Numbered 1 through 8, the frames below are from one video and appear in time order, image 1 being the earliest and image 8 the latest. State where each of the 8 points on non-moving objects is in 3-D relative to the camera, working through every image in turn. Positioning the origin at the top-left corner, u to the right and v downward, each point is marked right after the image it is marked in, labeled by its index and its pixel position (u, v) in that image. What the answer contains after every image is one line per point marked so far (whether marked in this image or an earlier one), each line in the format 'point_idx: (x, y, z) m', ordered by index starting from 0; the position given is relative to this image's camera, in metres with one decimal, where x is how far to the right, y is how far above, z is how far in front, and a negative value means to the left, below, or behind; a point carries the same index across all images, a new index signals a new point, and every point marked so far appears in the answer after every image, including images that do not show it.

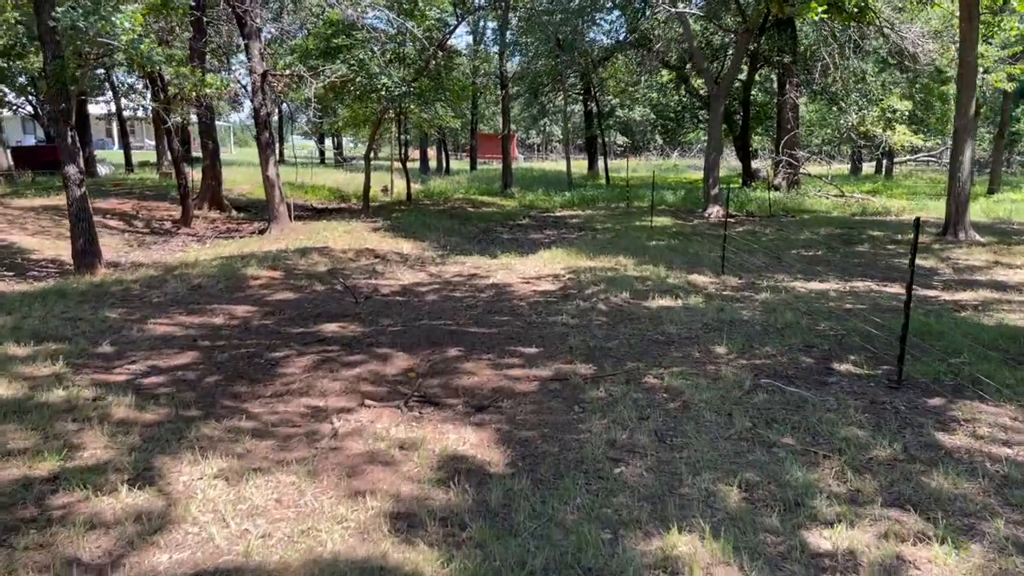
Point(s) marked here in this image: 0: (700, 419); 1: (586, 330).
0: (+1.0, -0.7, +4.6) m
1: (+0.6, -0.3, +6.7) m
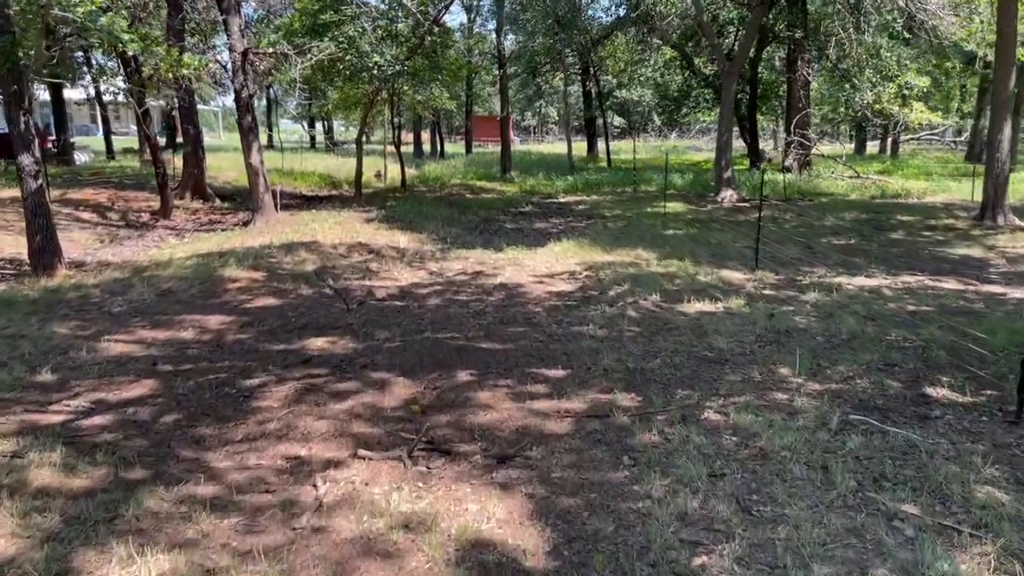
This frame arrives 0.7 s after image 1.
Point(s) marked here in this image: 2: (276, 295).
0: (+1.2, -0.8, +3.6) m
1: (+0.7, -0.4, +5.7) m
2: (-2.2, -0.1, +7.7) m
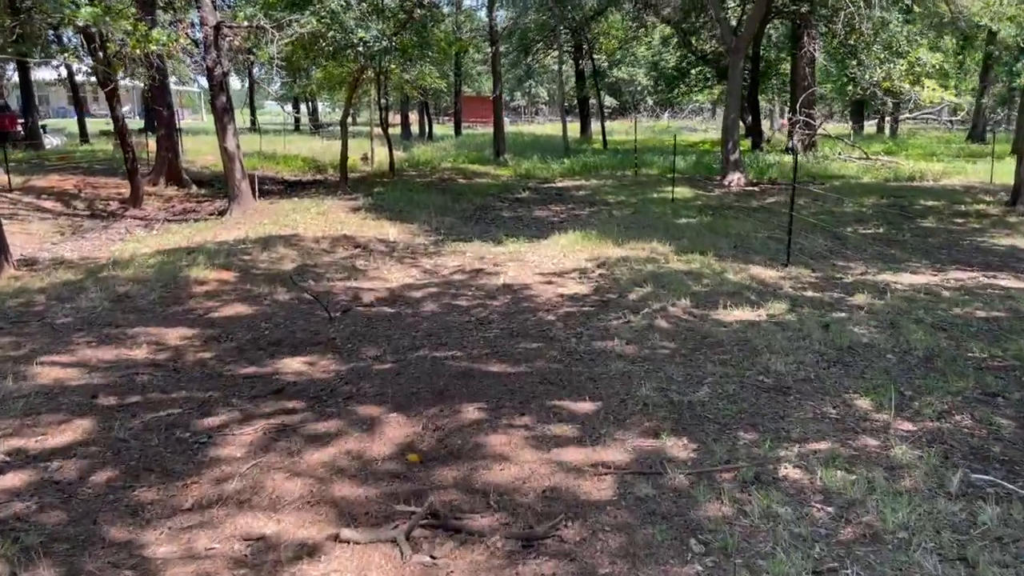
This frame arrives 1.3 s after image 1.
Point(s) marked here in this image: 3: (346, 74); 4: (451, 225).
0: (+1.3, -0.9, +2.7) m
1: (+0.8, -0.5, +4.7) m
2: (-2.1, -0.1, +6.7) m
3: (-3.8, +5.0, +19.5) m
4: (-0.8, +0.8, +11.3) m
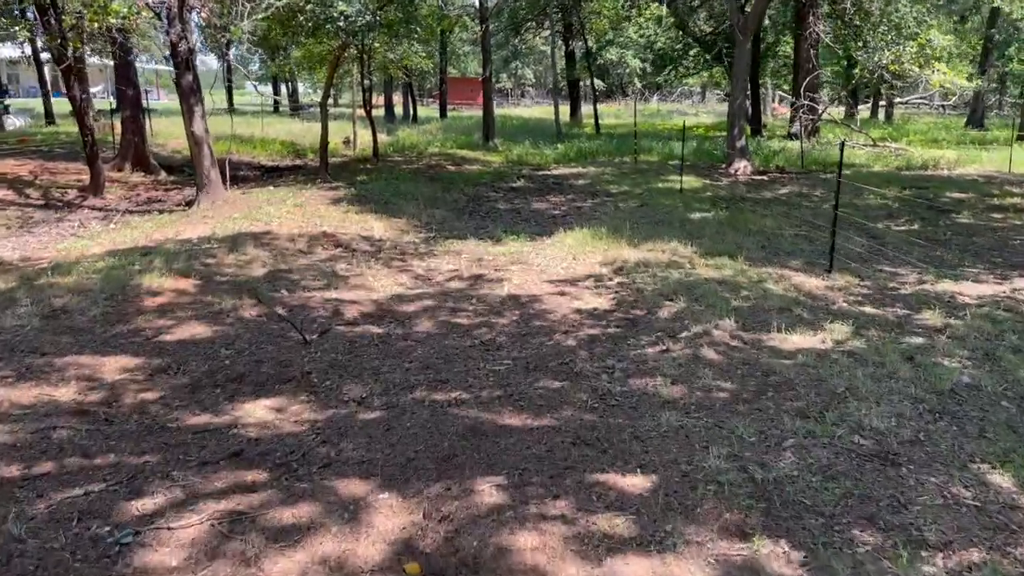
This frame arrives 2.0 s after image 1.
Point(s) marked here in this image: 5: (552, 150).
0: (+1.4, -1.1, +1.7) m
1: (+0.9, -0.6, +3.7) m
2: (-2.0, -0.2, +5.6) m
3: (-4.0, +5.2, +18.3) m
4: (-0.8, +0.8, +10.2) m
5: (+0.9, +3.2, +19.3) m
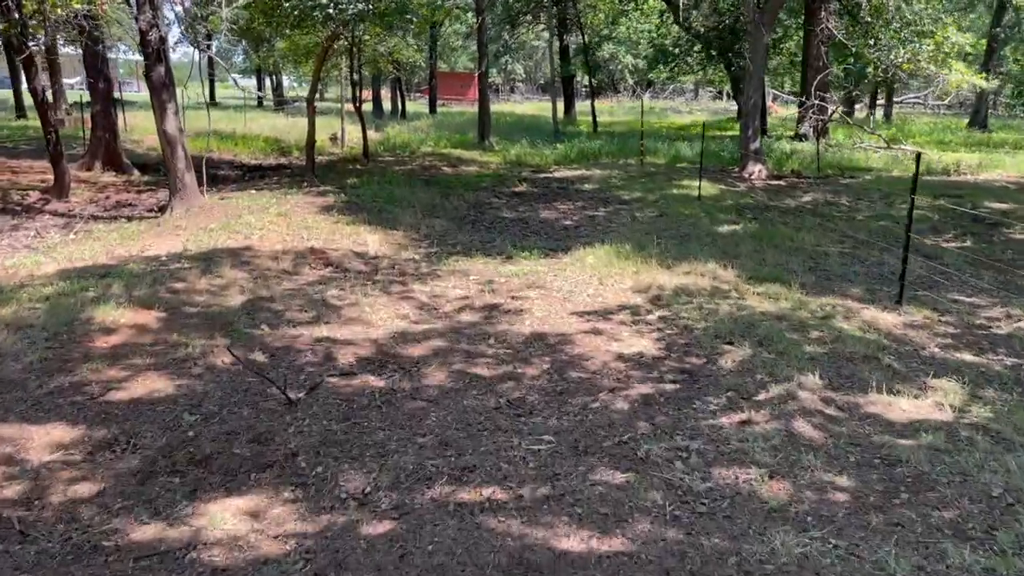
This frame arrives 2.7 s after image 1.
0: (+1.7, -1.4, +0.7) m
1: (+1.1, -0.9, +2.7) m
2: (-1.9, -0.4, +4.6) m
3: (-4.0, +5.0, +17.2) m
4: (-0.7, +0.6, +9.2) m
5: (+0.9, +3.0, +18.3) m
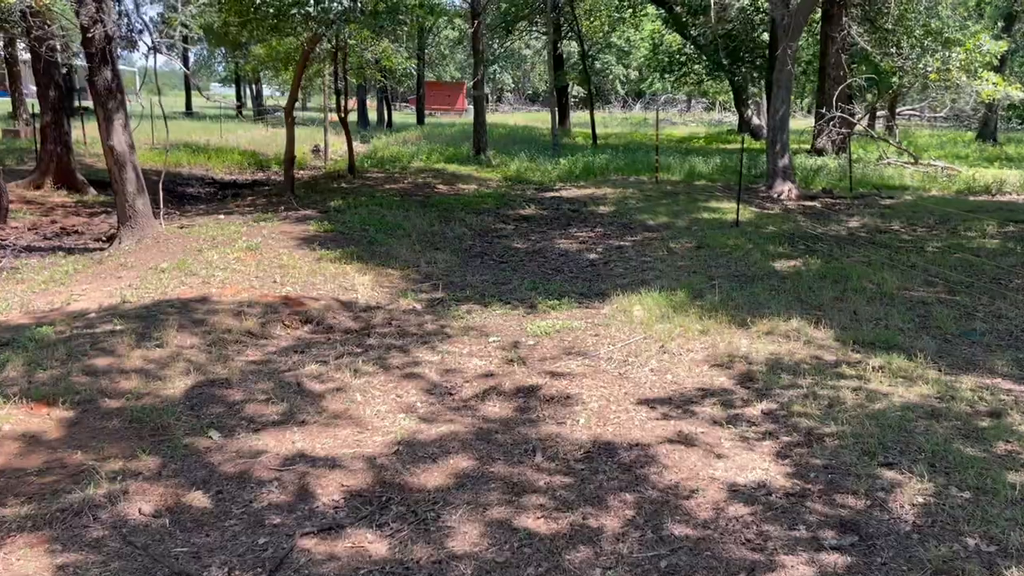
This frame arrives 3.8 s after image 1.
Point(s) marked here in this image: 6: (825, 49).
0: (+2.0, -1.7, -0.9) m
1: (+1.4, -1.2, +1.2) m
2: (-1.6, -0.8, +3.0) m
3: (-4.0, +4.5, +15.6) m
4: (-0.6, +0.2, +7.6) m
5: (+0.9, +2.4, +16.8) m
6: (+7.4, +5.7, +19.9) m
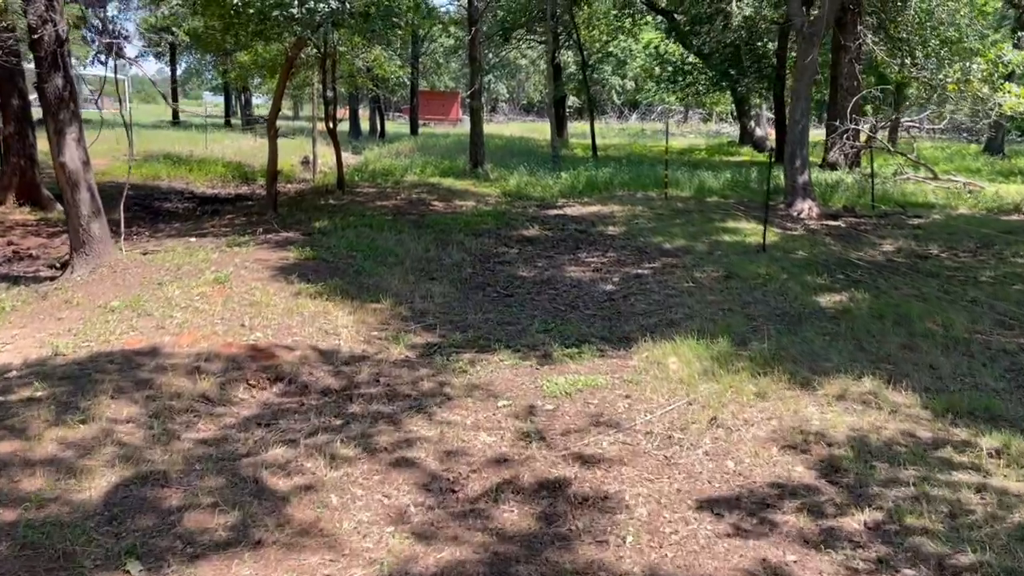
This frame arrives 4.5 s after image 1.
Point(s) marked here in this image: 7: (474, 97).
0: (+2.1, -1.9, -1.9) m
1: (+1.5, -1.5, +0.2) m
2: (-1.5, -1.1, +1.9) m
3: (-4.0, +4.1, +14.6) m
4: (-0.5, -0.2, +6.6) m
5: (+0.8, +2.0, +15.8) m
6: (+7.4, +5.2, +19.0) m
7: (-0.9, +4.5, +19.6) m
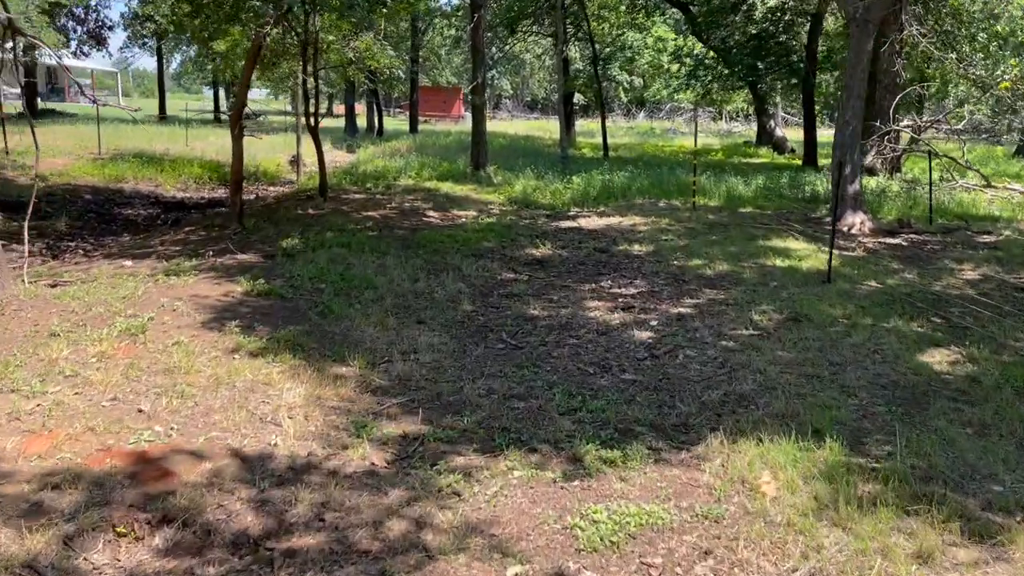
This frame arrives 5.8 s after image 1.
0: (+2.2, -2.3, -3.6) m
1: (+1.6, -1.9, -1.5) m
2: (-1.5, -1.4, +0.2) m
3: (-3.9, +3.8, +12.9) m
4: (-0.4, -0.5, +4.9) m
5: (+0.9, +1.7, +14.1) m
6: (+7.5, +4.8, +17.3) m
7: (-0.8, +4.2, +17.9) m
